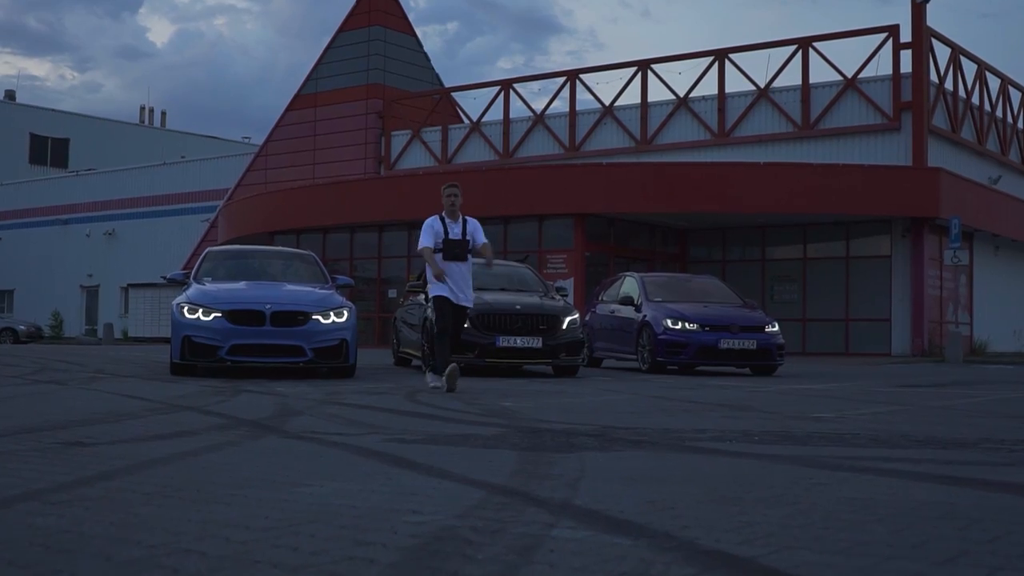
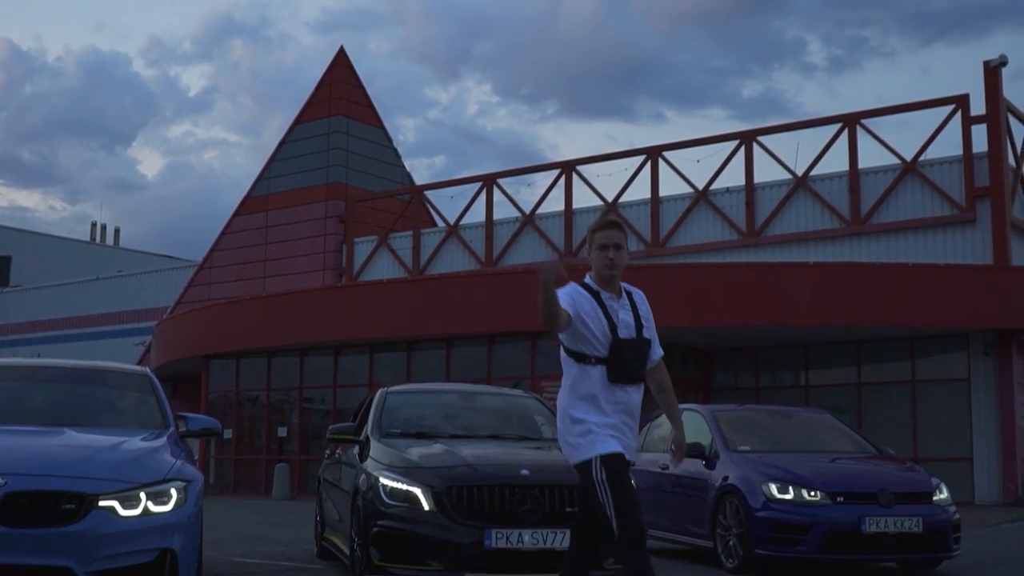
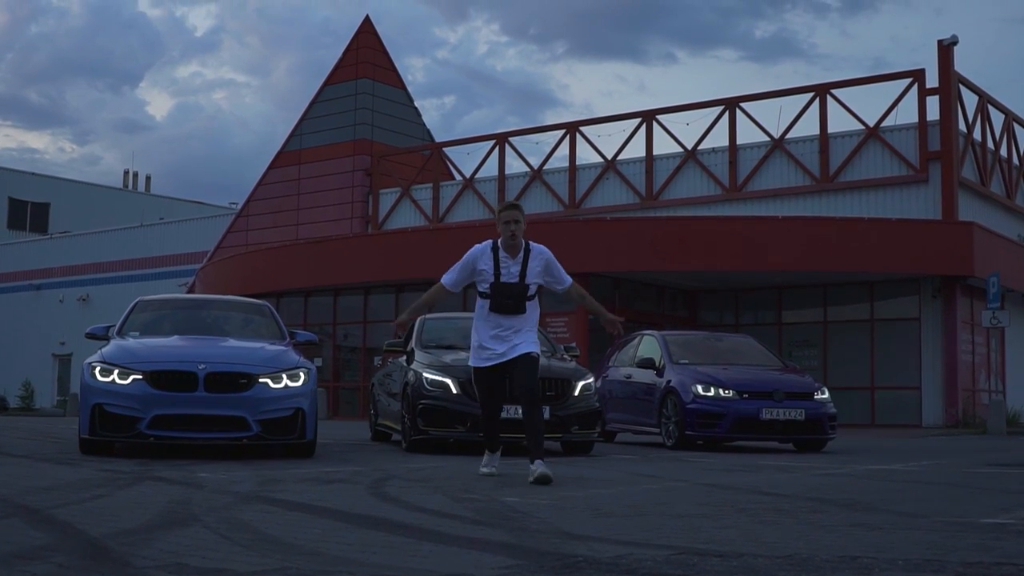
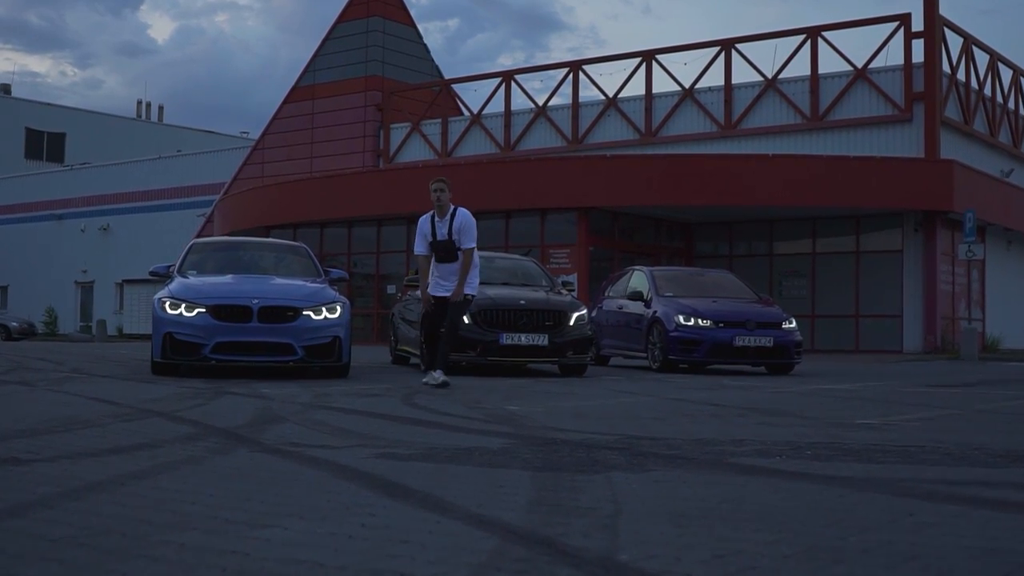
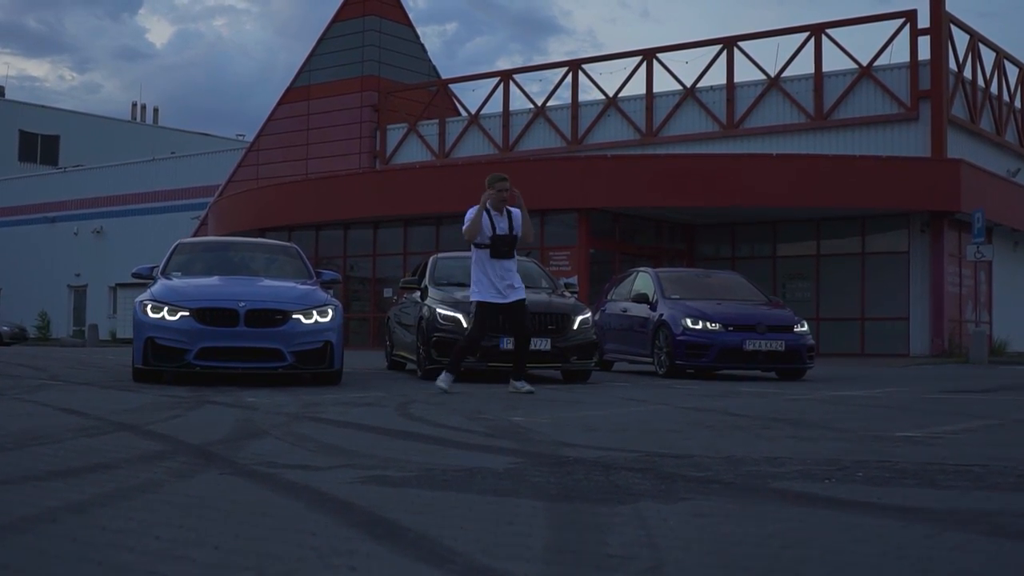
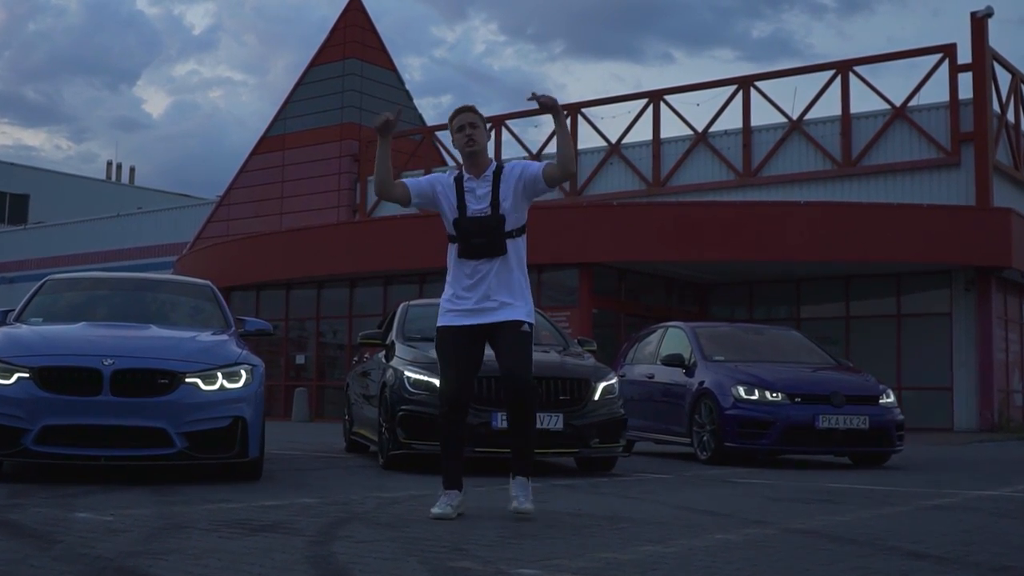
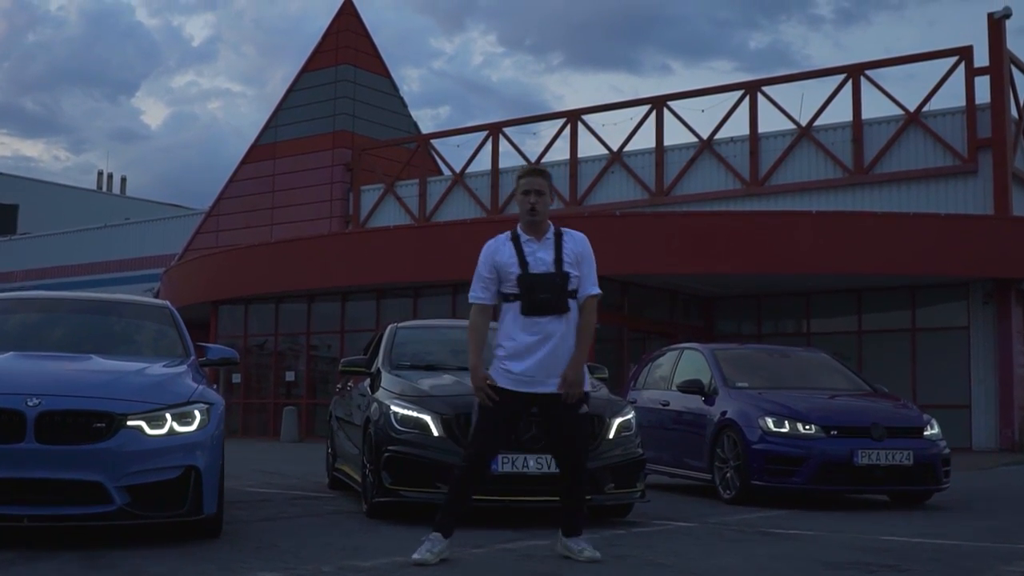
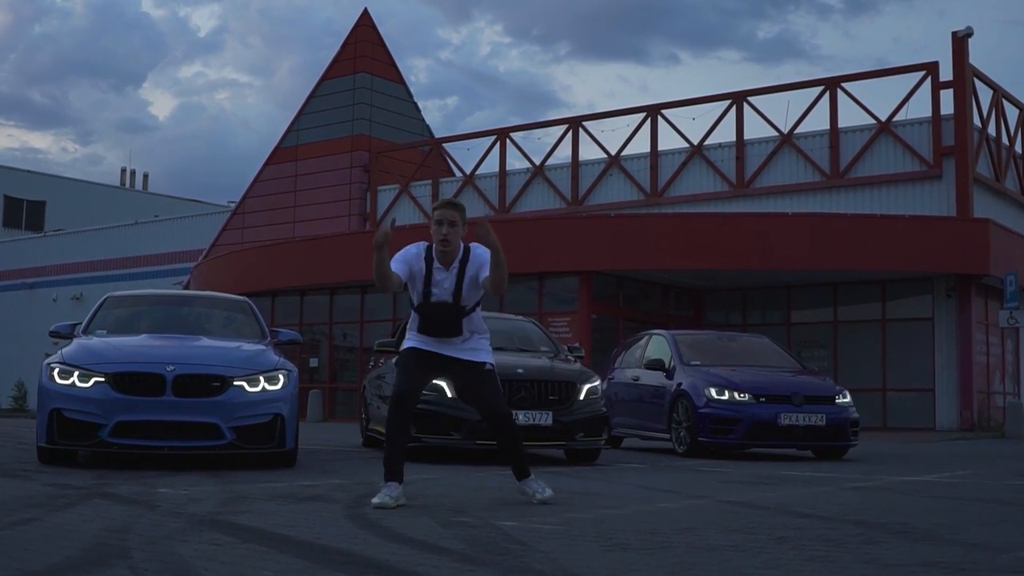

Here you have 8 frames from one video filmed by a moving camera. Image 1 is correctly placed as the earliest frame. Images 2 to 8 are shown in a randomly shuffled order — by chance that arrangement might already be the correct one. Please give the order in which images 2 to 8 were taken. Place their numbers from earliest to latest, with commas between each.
4, 5, 3, 8, 6, 7, 2
